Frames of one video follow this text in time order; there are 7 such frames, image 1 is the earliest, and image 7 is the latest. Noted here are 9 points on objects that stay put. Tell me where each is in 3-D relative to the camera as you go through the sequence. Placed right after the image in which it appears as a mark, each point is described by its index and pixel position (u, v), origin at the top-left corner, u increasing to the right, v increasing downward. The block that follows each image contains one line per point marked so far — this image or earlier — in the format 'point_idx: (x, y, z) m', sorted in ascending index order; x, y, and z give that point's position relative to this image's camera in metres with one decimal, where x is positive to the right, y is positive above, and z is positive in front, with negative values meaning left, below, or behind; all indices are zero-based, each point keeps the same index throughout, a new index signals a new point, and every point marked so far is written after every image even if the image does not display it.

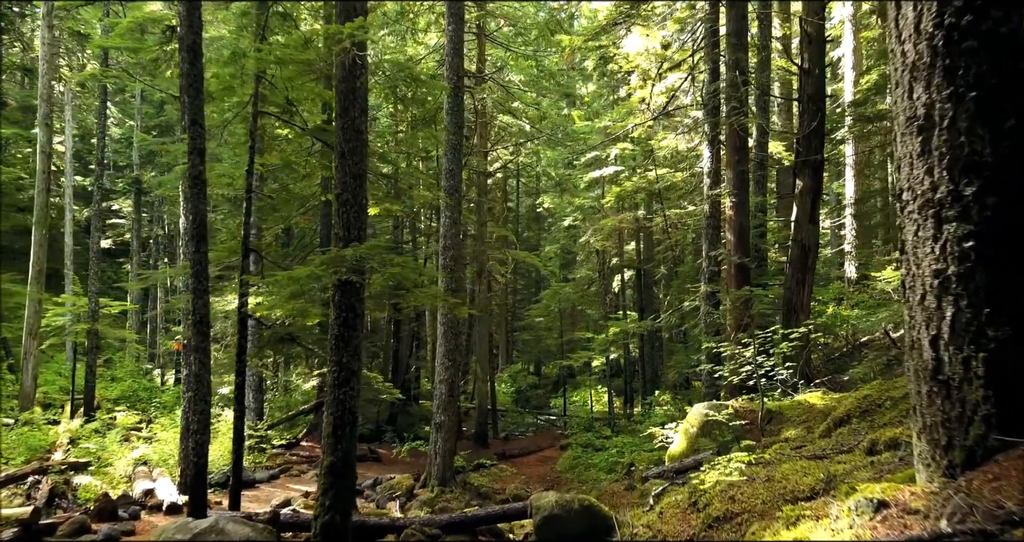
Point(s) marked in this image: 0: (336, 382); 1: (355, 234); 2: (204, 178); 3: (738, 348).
0: (-1.4, -0.9, +5.8) m
1: (-1.3, +0.3, +6.0) m
2: (-3.1, +0.9, +7.1) m
3: (+2.5, -0.8, +7.8) m
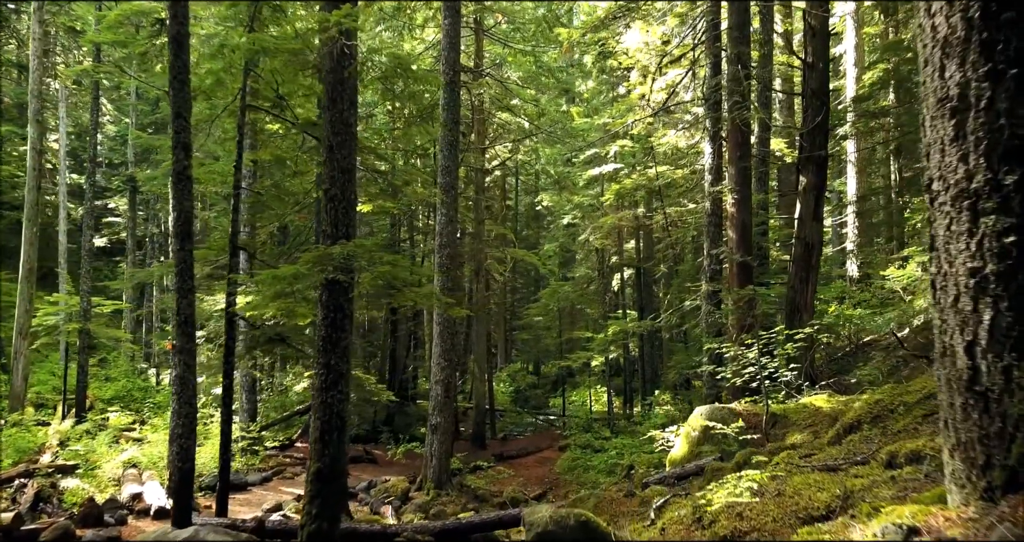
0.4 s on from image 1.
0: (-1.5, -0.9, +5.6) m
1: (-1.4, +0.3, +5.8) m
2: (-3.1, +0.9, +6.9) m
3: (+2.4, -0.8, +7.6) m
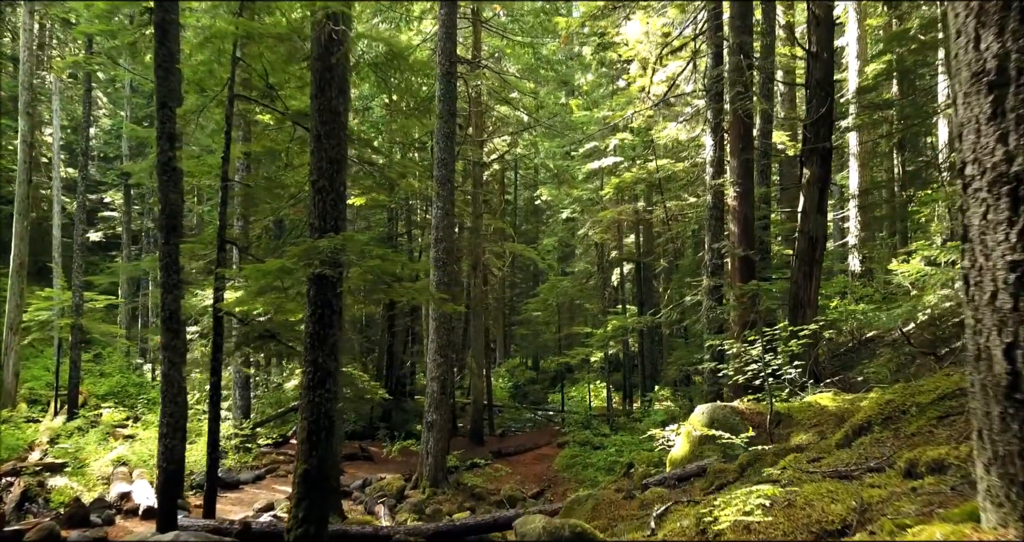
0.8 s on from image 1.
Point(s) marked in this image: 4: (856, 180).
0: (-1.5, -0.8, +5.4) m
1: (-1.4, +0.4, +5.6) m
2: (-3.1, +1.0, +6.7) m
3: (+2.4, -0.8, +7.4) m
4: (+7.3, +1.9, +15.2) m
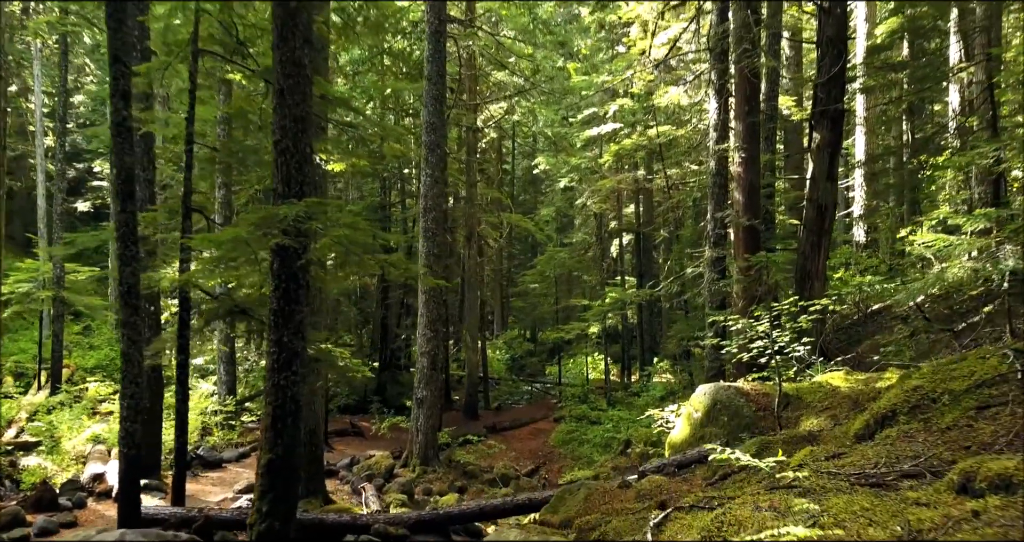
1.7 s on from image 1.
0: (-1.6, -0.6, +4.9) m
1: (-1.5, +0.6, +5.0) m
2: (-3.2, +1.2, +6.1) m
3: (+2.3, -0.5, +6.9) m
4: (+7.1, +2.5, +14.6) m
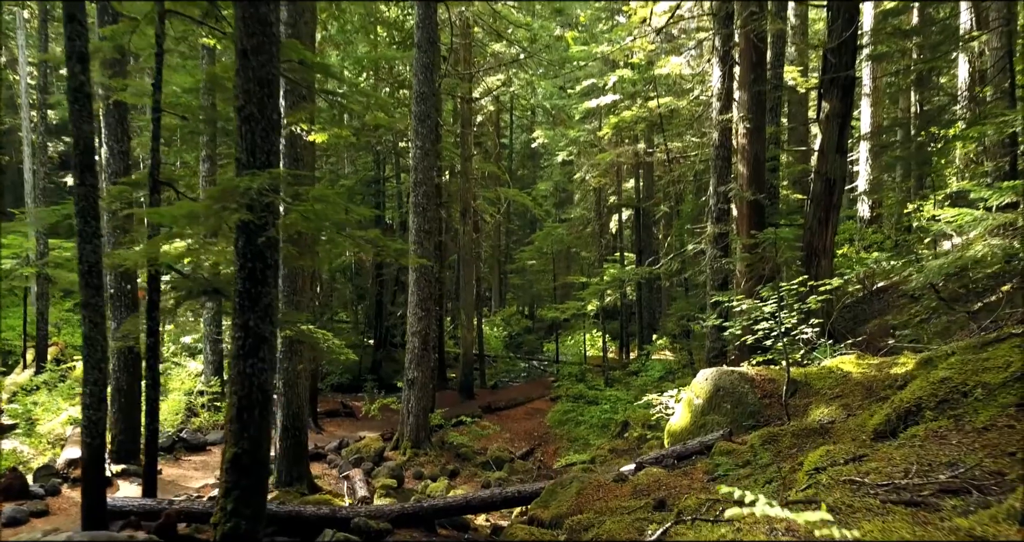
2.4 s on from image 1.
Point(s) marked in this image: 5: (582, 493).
0: (-1.7, -0.5, +4.5) m
1: (-1.6, +0.7, +4.6) m
2: (-3.3, +1.4, +5.7) m
3: (+2.2, -0.3, +6.5) m
4: (+7.1, +3.0, +14.1) m
5: (+0.5, -1.5, +5.0) m
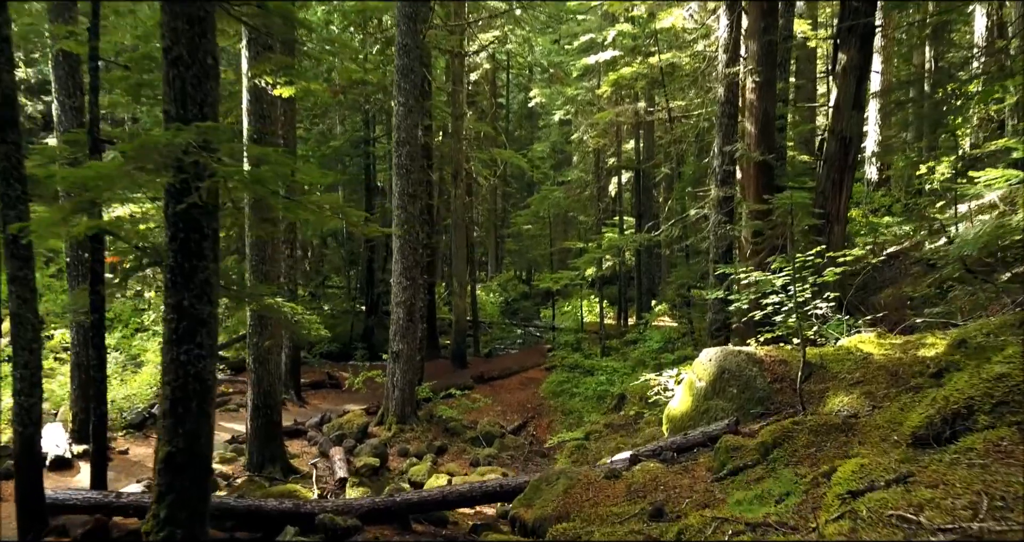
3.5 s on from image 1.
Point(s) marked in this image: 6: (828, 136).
0: (-1.8, -0.4, +3.9) m
1: (-1.7, +0.9, +3.9) m
2: (-3.5, +1.6, +5.0) m
3: (+2.1, 0.0, +5.9) m
4: (+6.9, +3.6, +13.3) m
5: (+0.4, -1.3, +4.4) m
6: (+3.5, +1.5, +7.9) m
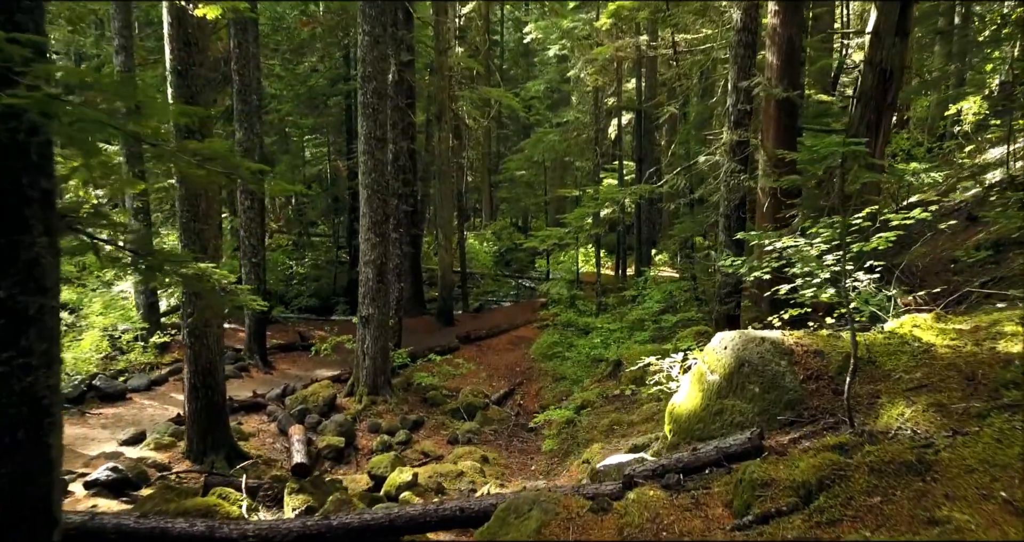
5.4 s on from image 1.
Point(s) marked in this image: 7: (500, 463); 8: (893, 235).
0: (-2.0, -0.3, +2.8) m
1: (-1.9, +1.0, +2.8) m
2: (-3.7, +1.8, +3.7) m
3: (+1.9, +0.2, +4.8) m
4: (+6.7, +4.4, +11.9) m
5: (+0.2, -1.2, +3.4) m
6: (+3.3, +1.9, +6.7) m
7: (-0.1, -2.0, +7.5) m
8: (+2.2, +0.2, +4.2) m
